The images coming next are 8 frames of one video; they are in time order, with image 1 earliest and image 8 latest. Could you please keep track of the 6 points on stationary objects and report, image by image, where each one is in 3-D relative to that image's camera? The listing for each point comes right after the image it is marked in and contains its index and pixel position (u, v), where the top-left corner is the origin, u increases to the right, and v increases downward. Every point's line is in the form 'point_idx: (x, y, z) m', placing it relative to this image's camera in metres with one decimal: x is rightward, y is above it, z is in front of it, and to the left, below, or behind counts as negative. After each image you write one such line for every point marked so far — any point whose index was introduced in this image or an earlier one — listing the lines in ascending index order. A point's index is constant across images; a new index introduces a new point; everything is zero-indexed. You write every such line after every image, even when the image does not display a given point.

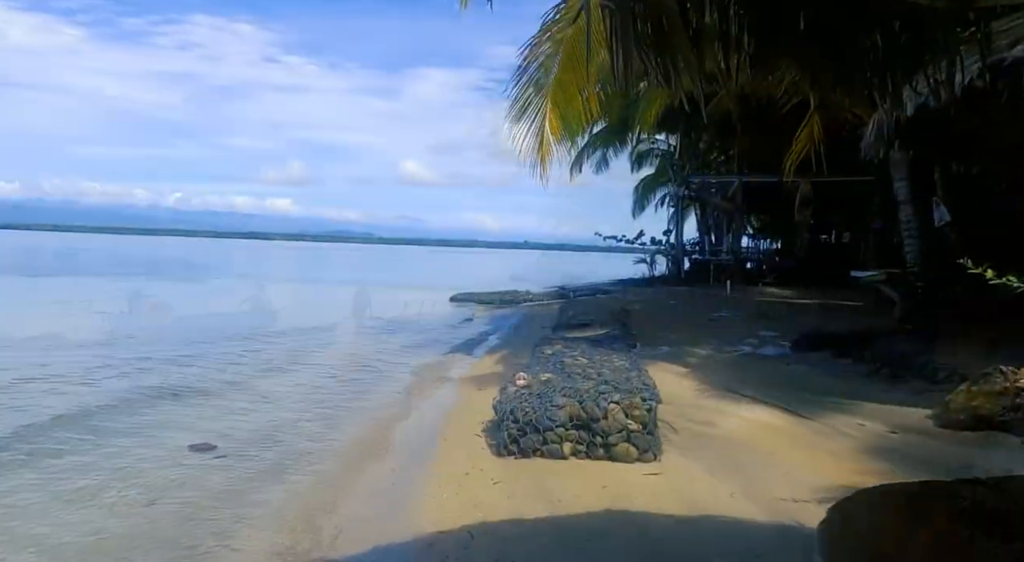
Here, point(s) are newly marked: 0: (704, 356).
0: (+2.2, -0.9, +8.6) m
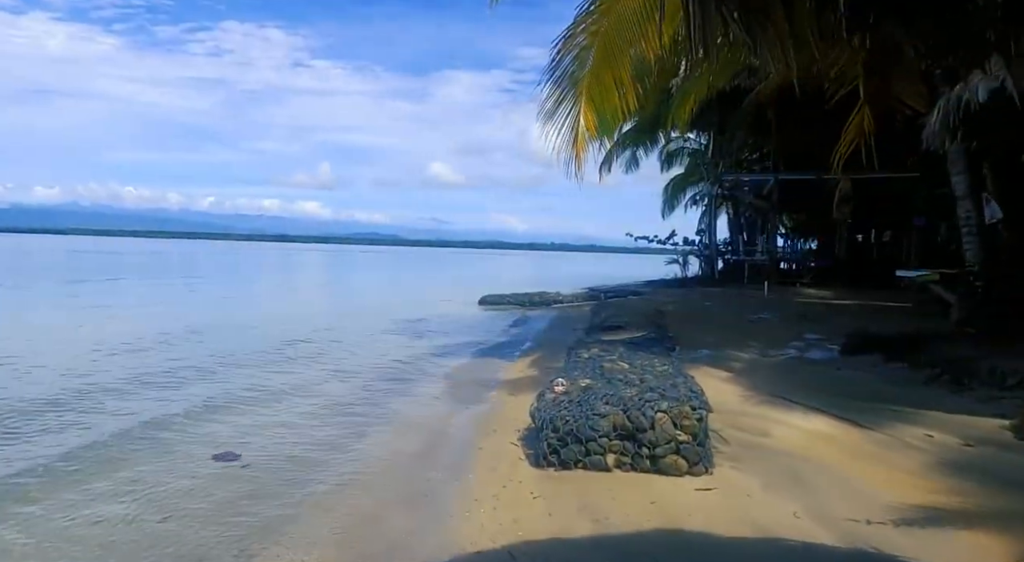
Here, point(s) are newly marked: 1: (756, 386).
0: (+2.6, -0.9, +8.2) m
1: (+2.3, -1.0, +6.9) m
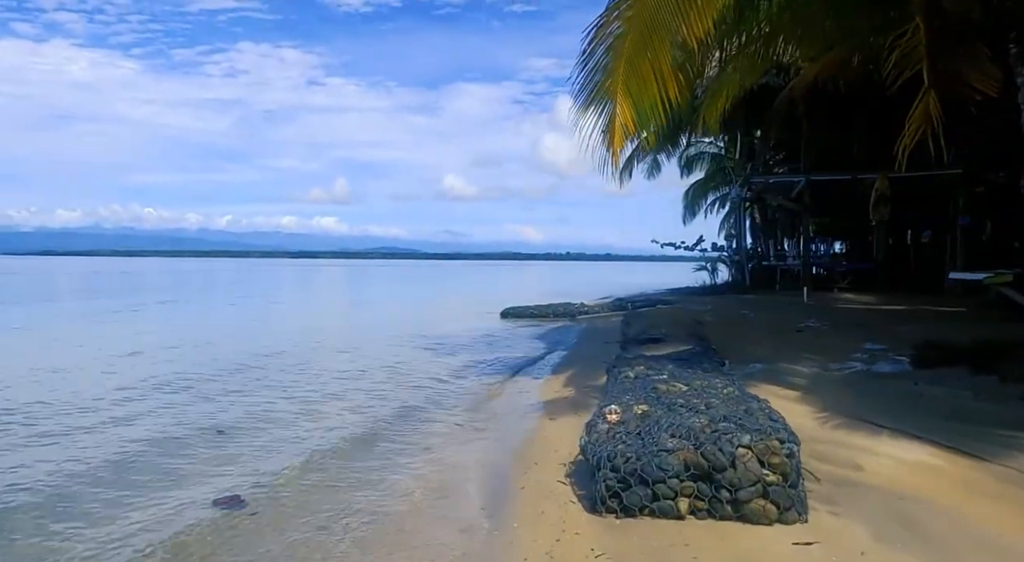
0: (+3.0, -0.9, +7.4) m
1: (+2.6, -1.0, +6.1) m
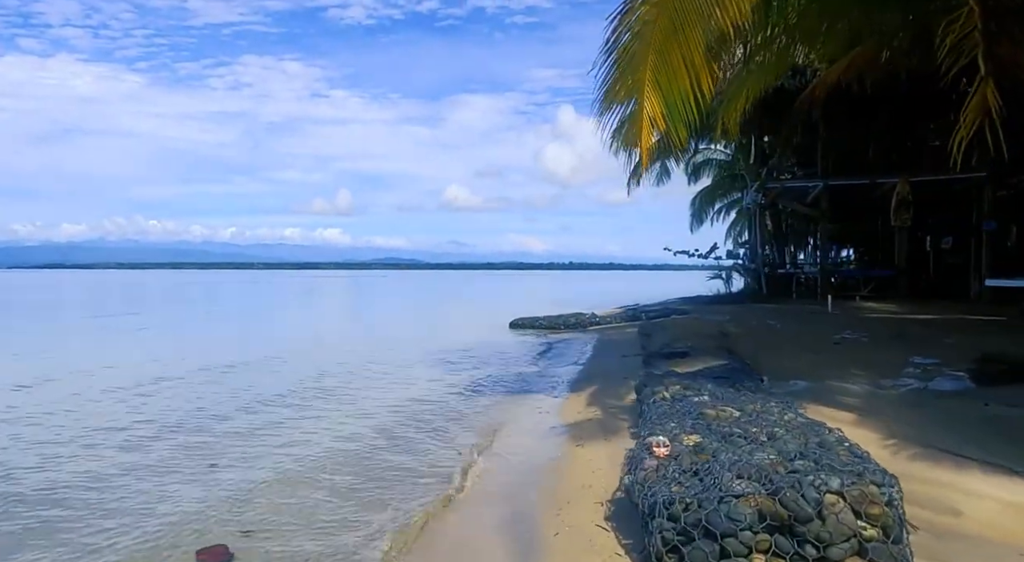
0: (+3.2, -1.0, +6.7) m
1: (+2.8, -1.1, +5.4) m
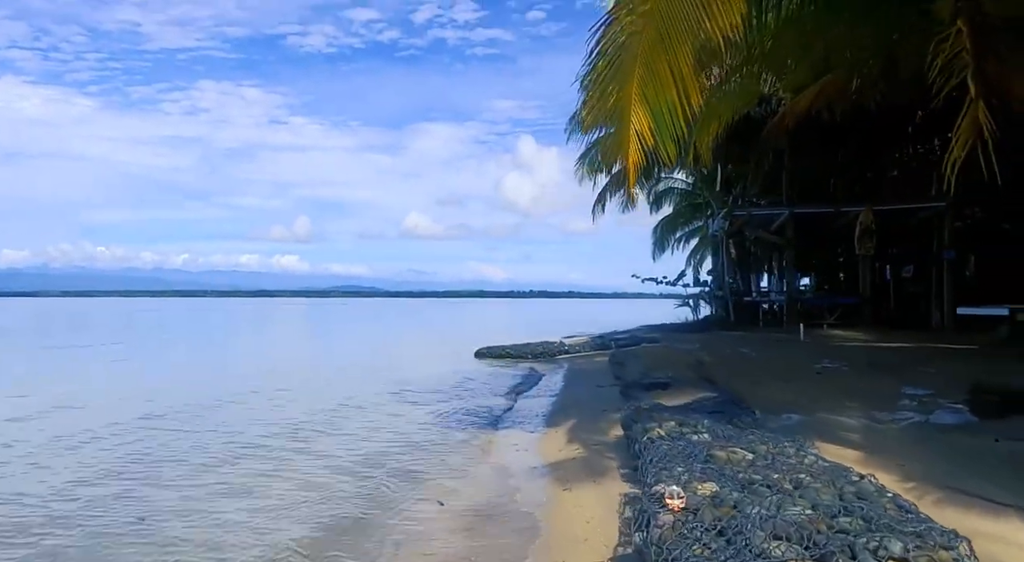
0: (+3.0, -1.2, +6.3) m
1: (+2.7, -1.2, +5.0) m
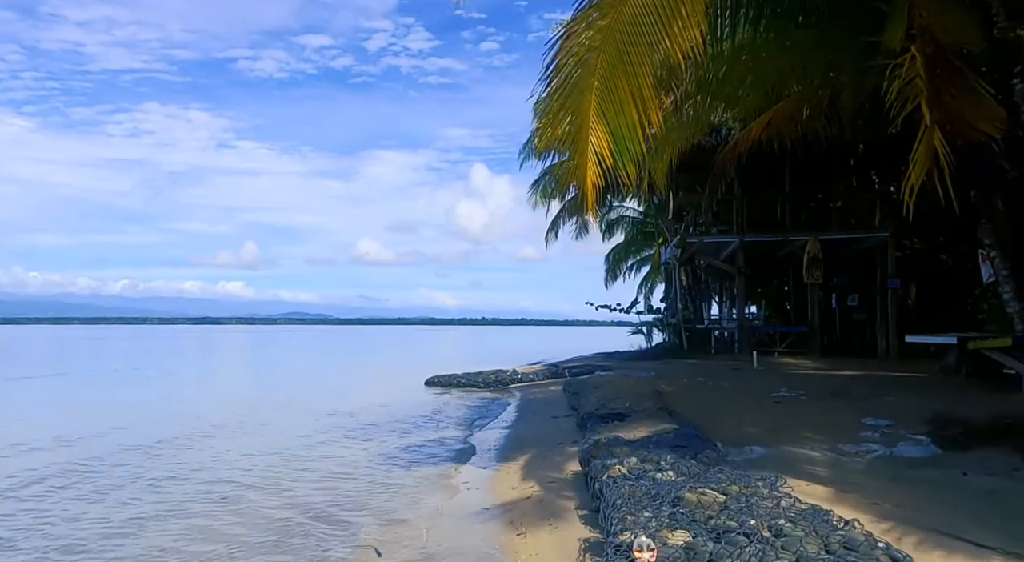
0: (+2.6, -1.5, +6.1) m
1: (+2.4, -1.4, +4.7) m
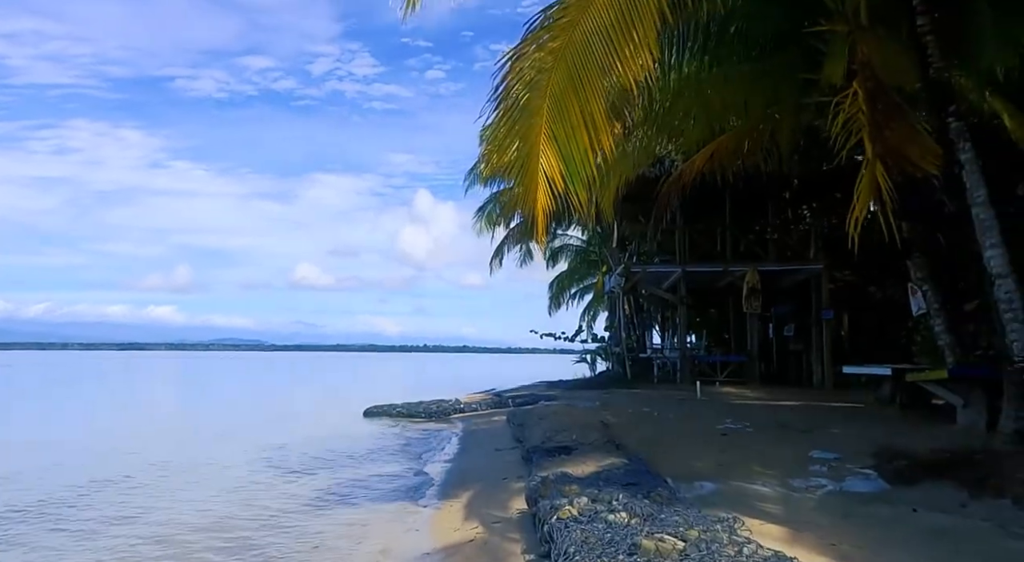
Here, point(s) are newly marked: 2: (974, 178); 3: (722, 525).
0: (+2.1, -1.7, +5.9) m
1: (+2.0, -1.6, +4.6) m
2: (+4.5, +1.0, +7.3) m
3: (+1.2, -1.4, +4.3) m
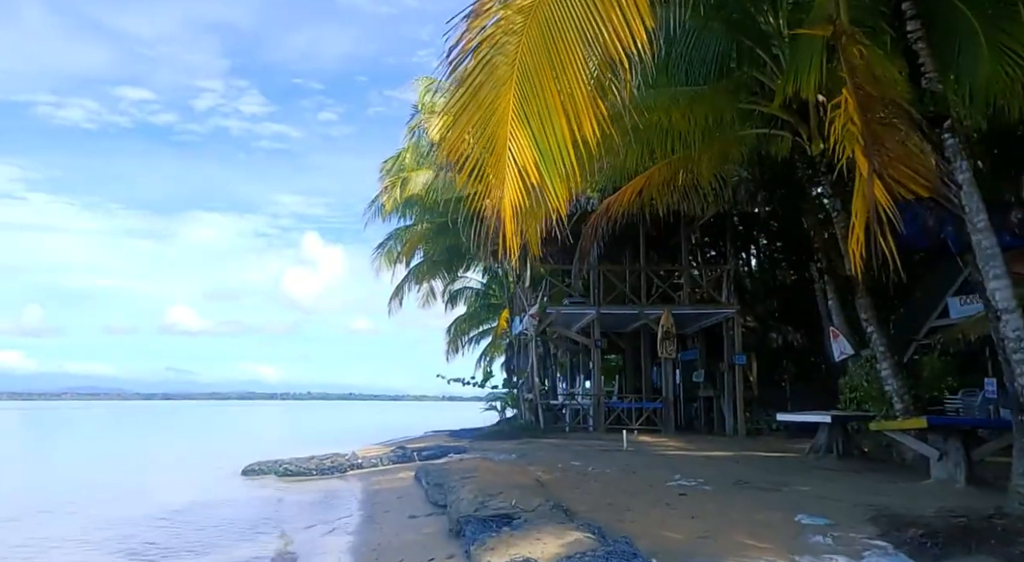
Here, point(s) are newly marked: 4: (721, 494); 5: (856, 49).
0: (+1.8, -1.9, +4.6) m
1: (+1.9, -1.7, +3.3) m
2: (+4.0, +0.7, +6.5) m
3: (+1.1, -1.4, +2.9) m
4: (+2.2, -2.3, +8.0) m
5: (+3.0, +2.0, +6.6) m
